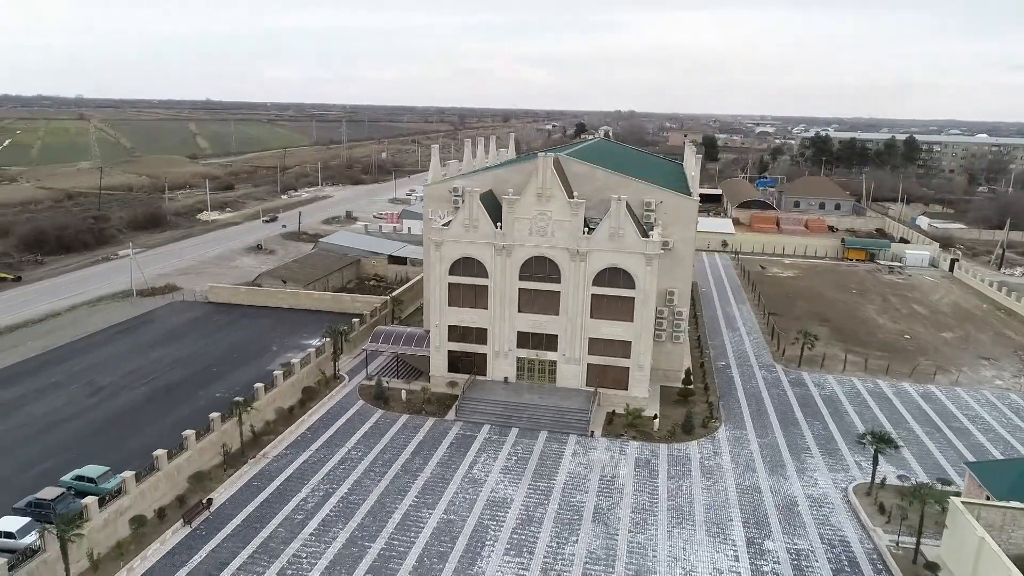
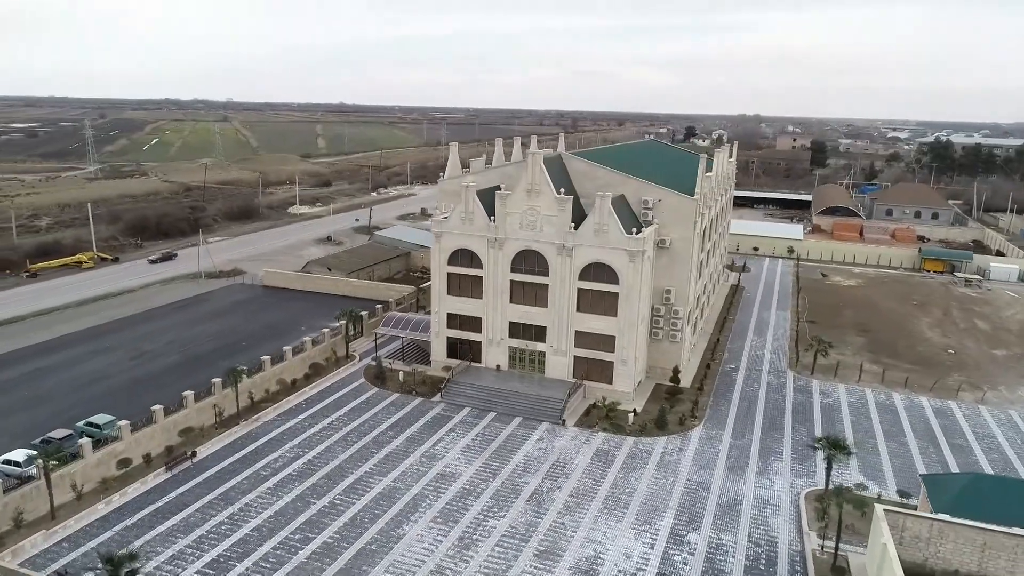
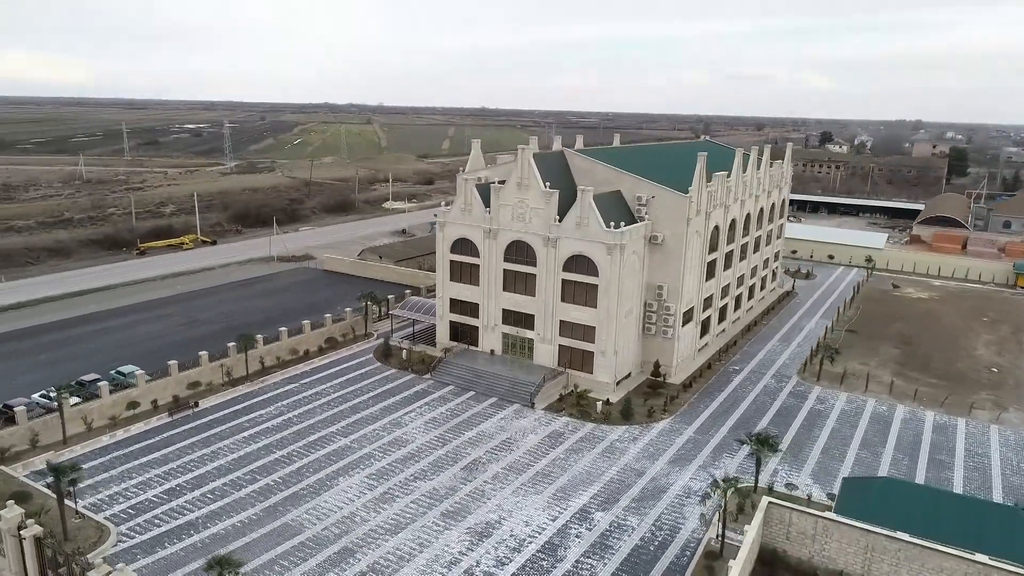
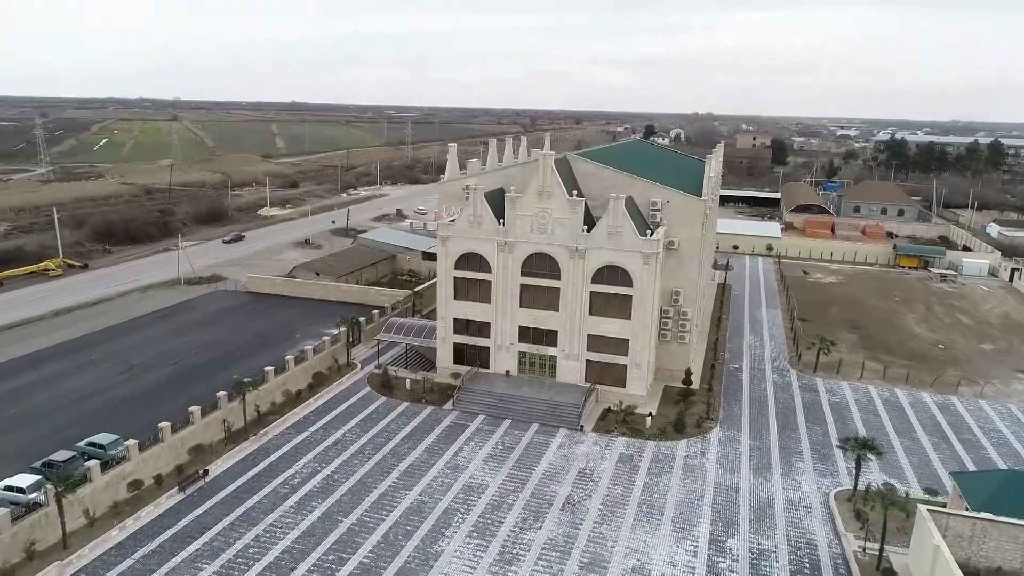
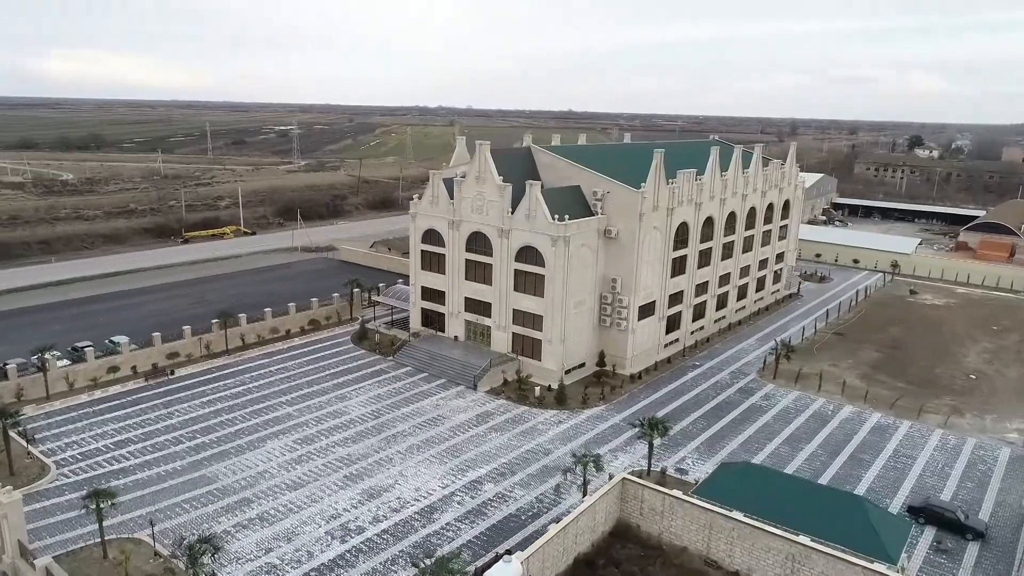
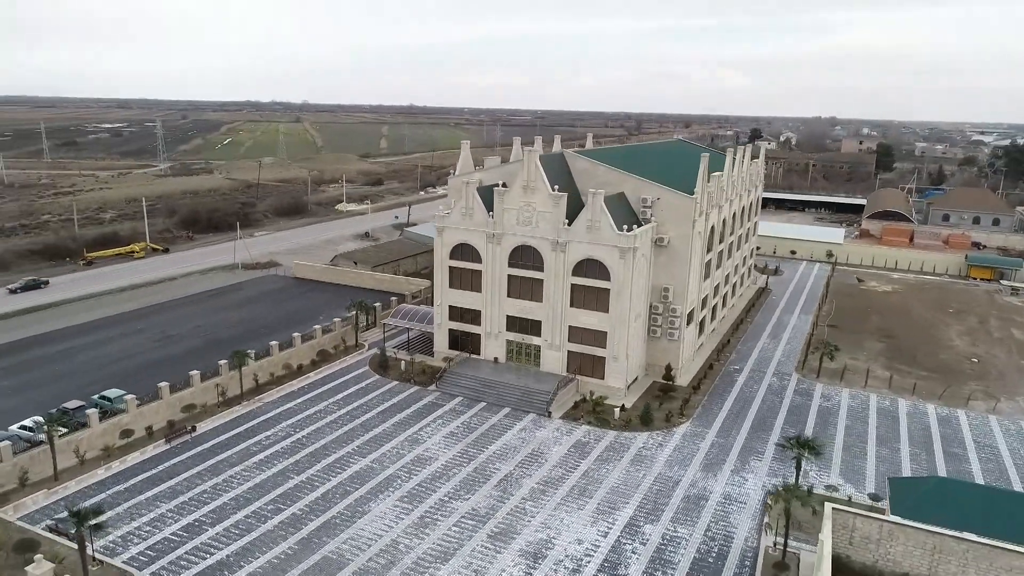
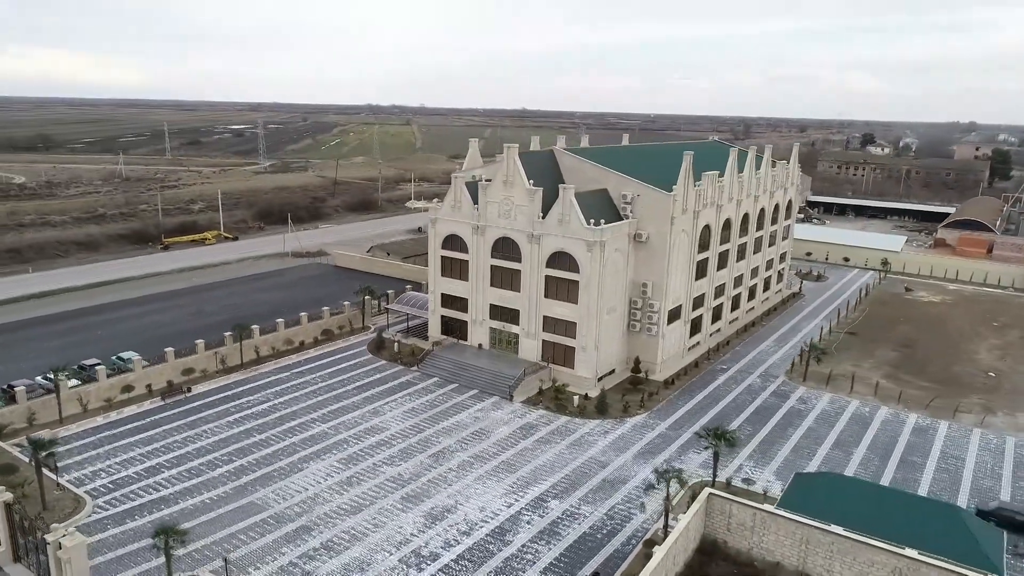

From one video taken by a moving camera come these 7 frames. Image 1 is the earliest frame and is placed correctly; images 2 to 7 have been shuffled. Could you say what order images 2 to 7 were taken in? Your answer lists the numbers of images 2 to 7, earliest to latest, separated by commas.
4, 2, 6, 3, 7, 5
